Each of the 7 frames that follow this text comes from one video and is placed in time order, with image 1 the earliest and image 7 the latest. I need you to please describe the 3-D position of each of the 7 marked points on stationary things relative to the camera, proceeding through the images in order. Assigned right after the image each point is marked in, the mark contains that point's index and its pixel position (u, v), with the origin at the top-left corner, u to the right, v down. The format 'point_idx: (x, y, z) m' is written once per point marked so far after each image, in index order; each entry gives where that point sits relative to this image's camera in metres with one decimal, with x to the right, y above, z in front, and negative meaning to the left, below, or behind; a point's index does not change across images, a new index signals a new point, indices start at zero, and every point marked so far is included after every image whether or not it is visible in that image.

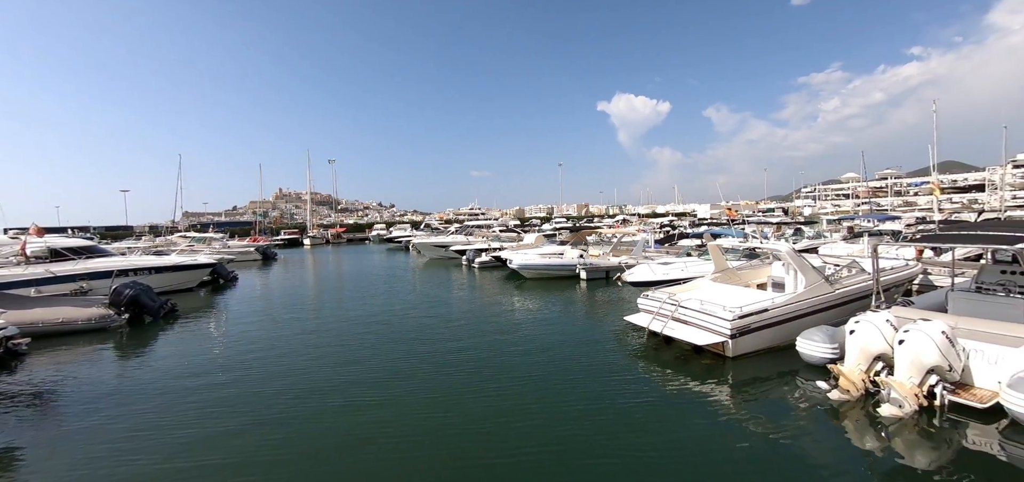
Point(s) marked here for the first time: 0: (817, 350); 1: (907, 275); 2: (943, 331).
0: (+5.3, -1.9, +7.2) m
1: (+9.6, -0.8, +10.1) m
2: (+6.0, -1.3, +5.8) m
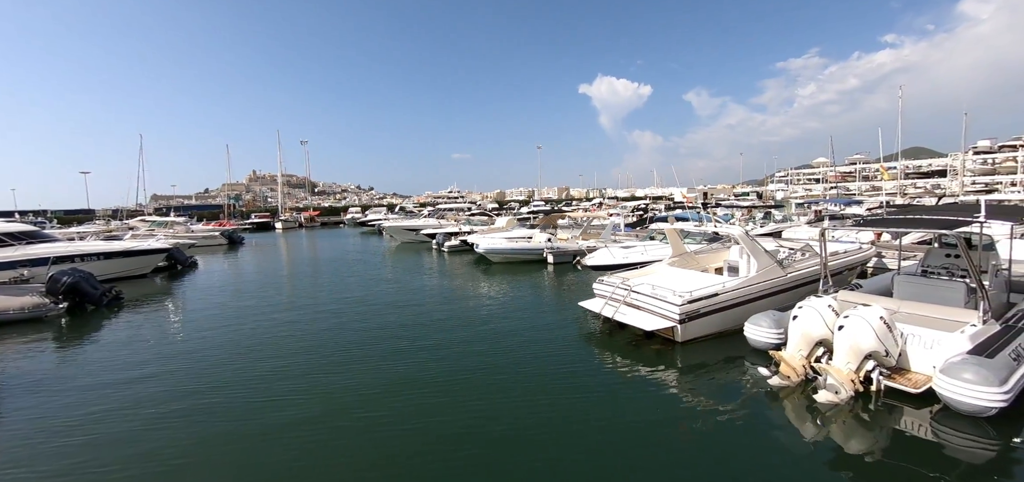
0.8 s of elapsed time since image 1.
0: (+4.3, -1.6, +7.1) m
1: (+8.4, -0.4, +10.1) m
2: (+5.1, -1.0, +5.7) m
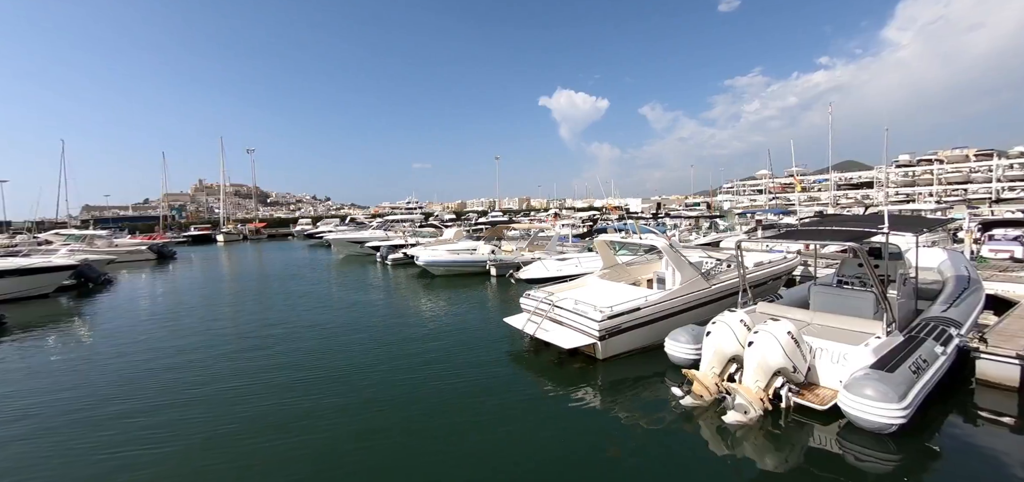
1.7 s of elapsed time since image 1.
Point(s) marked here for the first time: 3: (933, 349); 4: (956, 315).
0: (+2.8, -1.8, +6.8) m
1: (+6.7, -0.7, +10.2) m
2: (+3.7, -1.2, +5.5) m
3: (+5.9, -1.5, +5.8) m
4: (+7.3, -1.2, +6.8) m
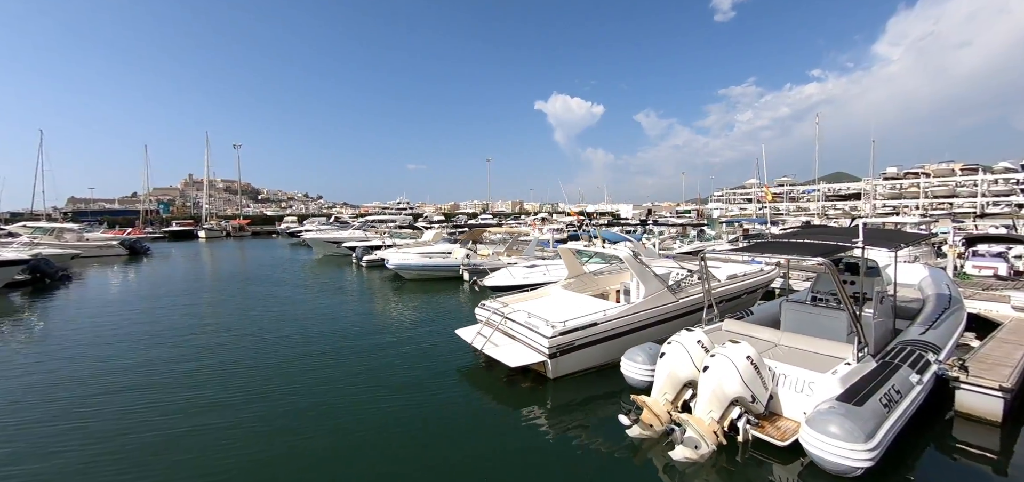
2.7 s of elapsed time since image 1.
0: (+1.9, -2.0, +6.2) m
1: (+5.7, -0.9, +9.6) m
2: (+2.8, -1.4, +4.9) m
3: (+5.0, -1.7, +5.2) m
4: (+6.4, -1.5, +6.3) m
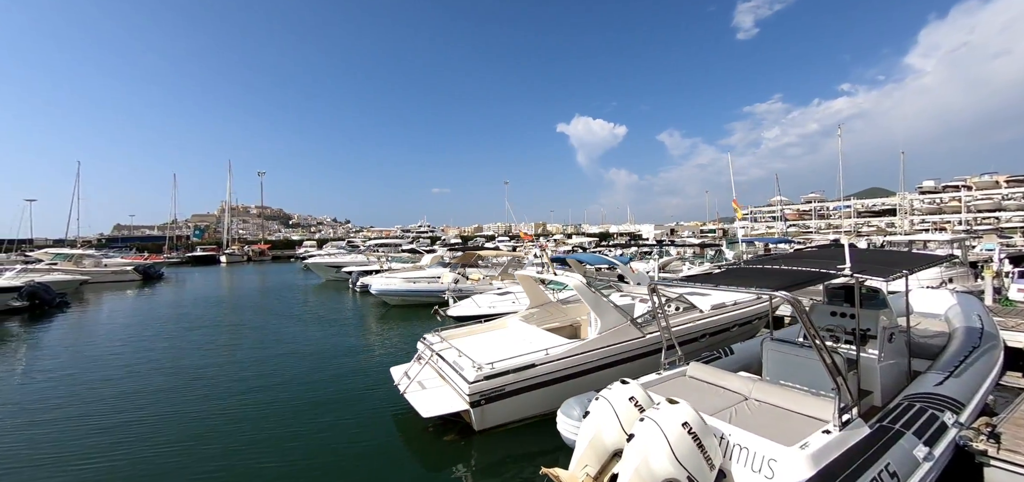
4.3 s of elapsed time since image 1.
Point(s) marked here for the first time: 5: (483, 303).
0: (+0.7, -2.3, +5.1) m
1: (+4.7, -1.4, +8.3) m
2: (+1.6, -1.6, +3.8) m
3: (+3.8, -2.0, +3.9) m
4: (+5.2, -1.8, +4.9) m
5: (-0.7, -1.5, +10.2) m
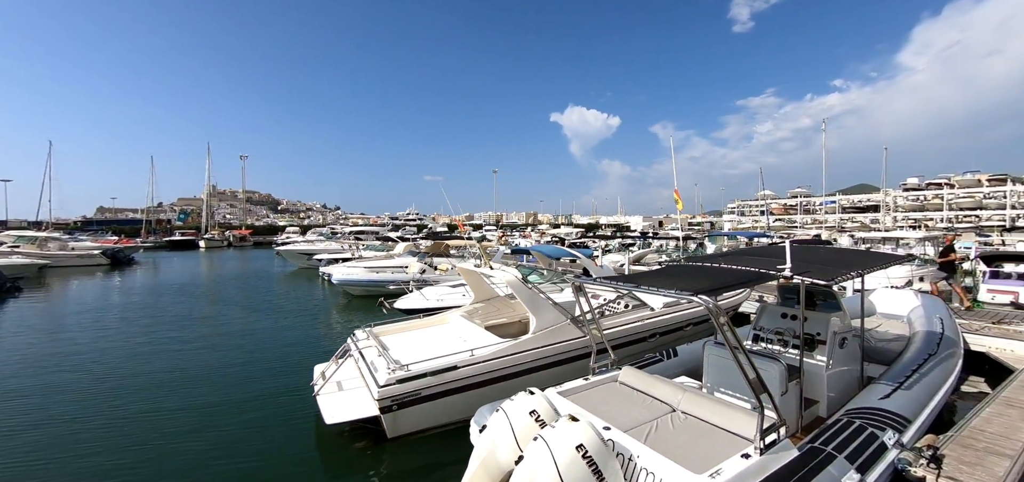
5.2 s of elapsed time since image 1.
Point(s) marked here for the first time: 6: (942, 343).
0: (-0.3, -2.2, +4.6) m
1: (+3.6, -1.3, +7.9) m
2: (+0.6, -1.6, +3.3) m
3: (+2.7, -2.0, +3.4) m
4: (+4.2, -1.8, +4.5) m
5: (-1.9, -1.3, +9.6) m
6: (+6.4, -1.5, +6.2) m
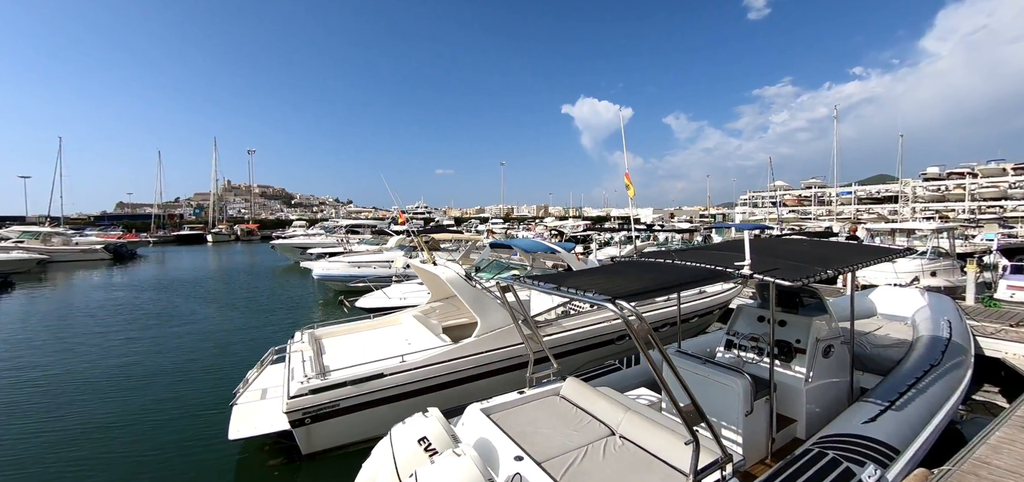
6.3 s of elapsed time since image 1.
0: (-1.1, -2.1, +3.9) m
1: (+2.9, -1.2, +7.1) m
2: (-0.3, -1.5, +2.6) m
3: (+1.9, -1.9, +2.7) m
4: (+3.4, -1.7, +3.7) m
5: (-2.5, -1.1, +9.0) m
6: (+5.7, -1.4, +5.4) m
